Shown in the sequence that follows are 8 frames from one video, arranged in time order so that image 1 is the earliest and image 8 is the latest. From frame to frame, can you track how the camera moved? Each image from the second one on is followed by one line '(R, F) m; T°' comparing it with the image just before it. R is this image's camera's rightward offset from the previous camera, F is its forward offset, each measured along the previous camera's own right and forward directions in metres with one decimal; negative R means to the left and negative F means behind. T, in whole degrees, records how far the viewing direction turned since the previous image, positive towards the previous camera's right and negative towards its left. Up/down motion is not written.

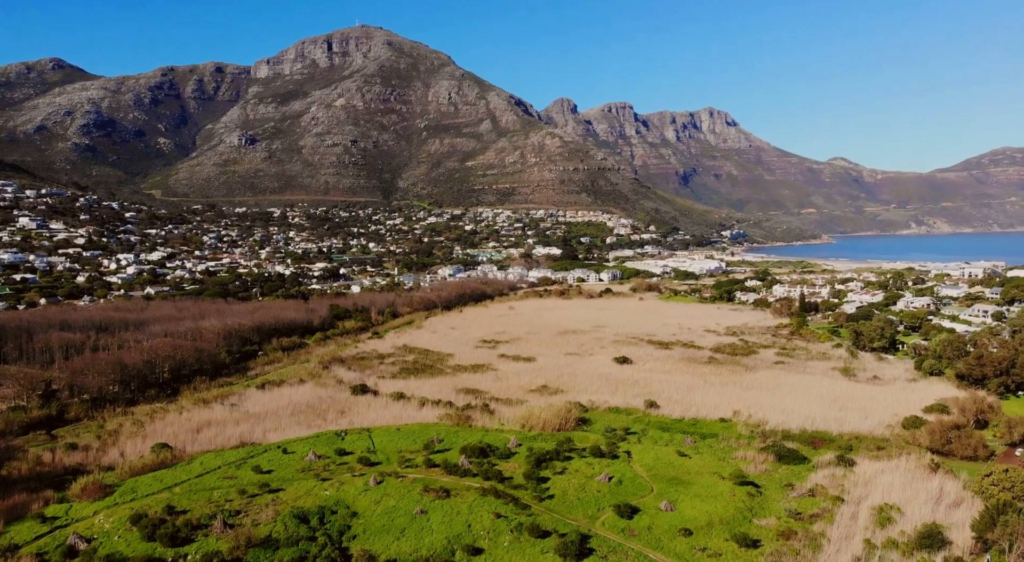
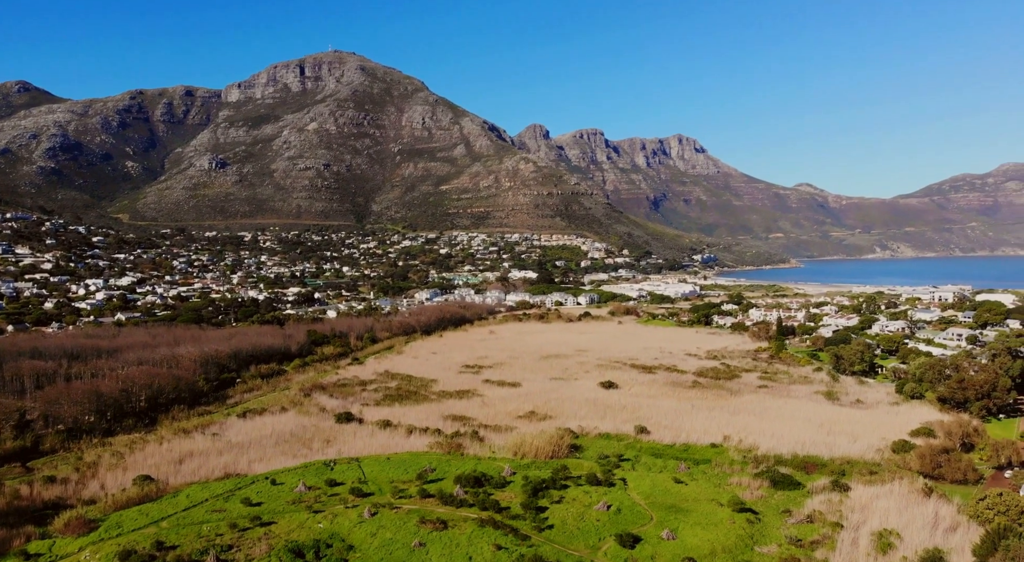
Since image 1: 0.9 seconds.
(-0.8, +0.2) m; +2°
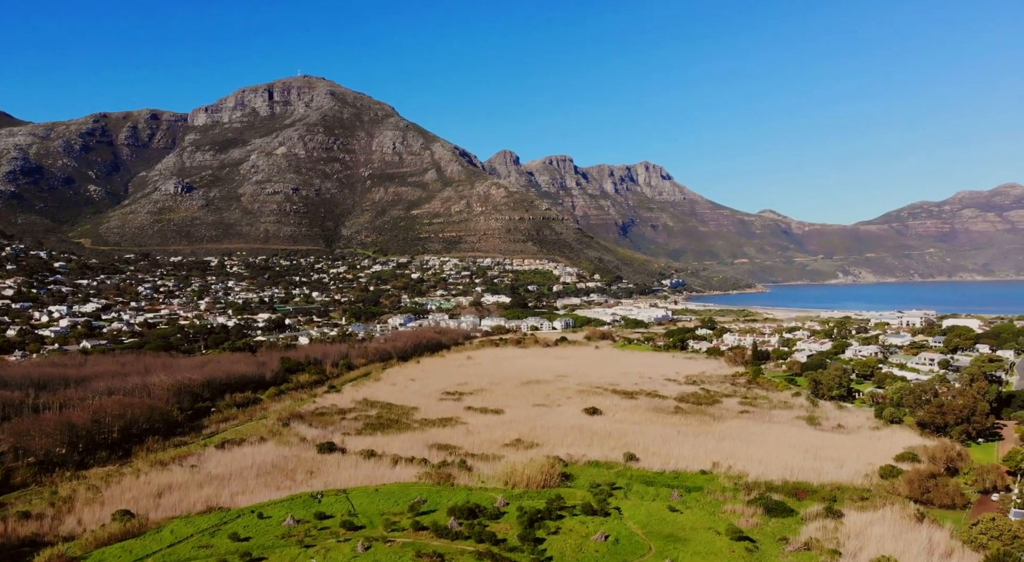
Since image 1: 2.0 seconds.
(-0.8, +0.2) m; +2°
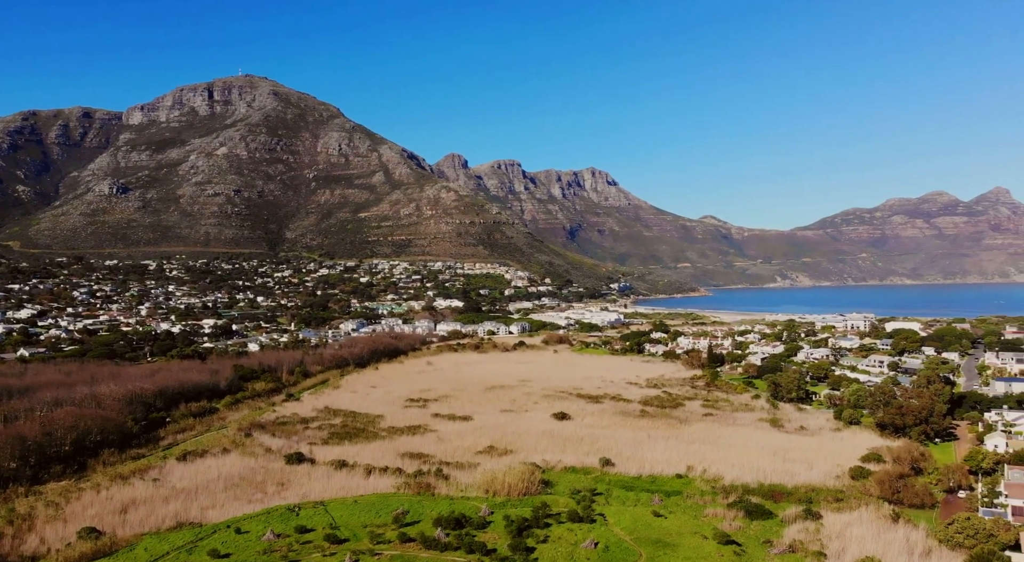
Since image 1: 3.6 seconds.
(-1.3, +0.3) m; +4°
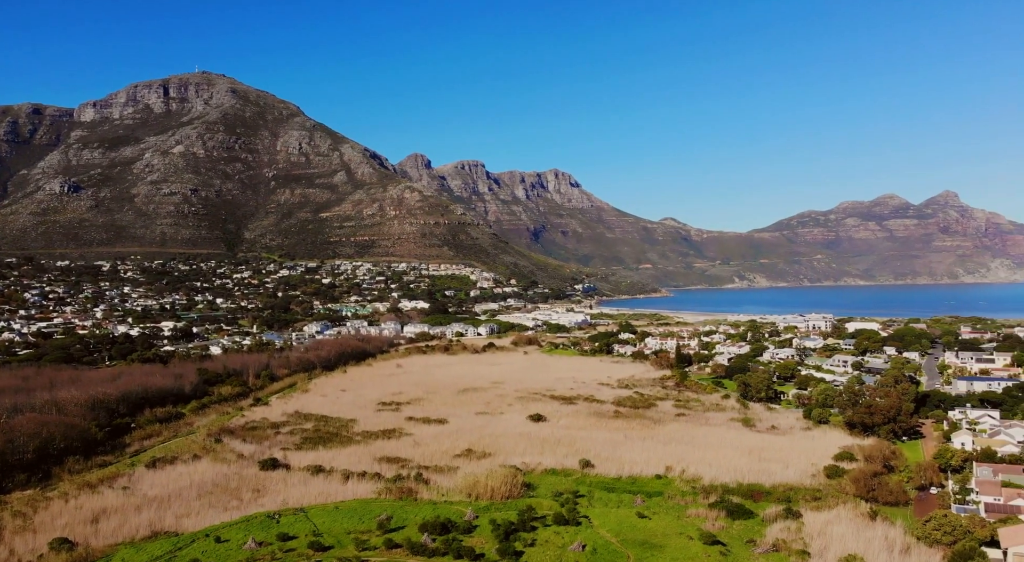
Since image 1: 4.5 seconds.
(-0.8, +0.1) m; +3°
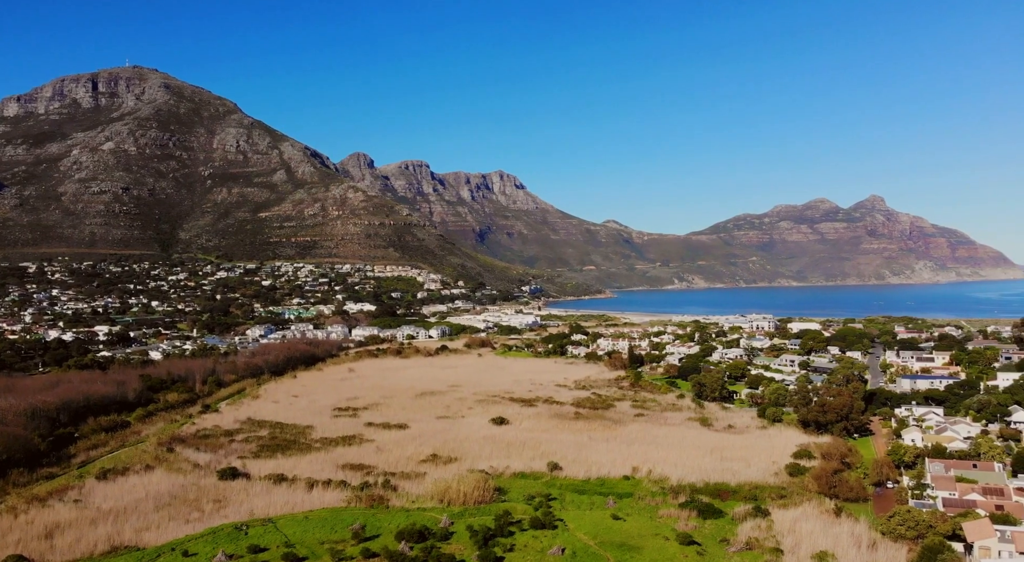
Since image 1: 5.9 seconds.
(-1.1, +0.2) m; +4°
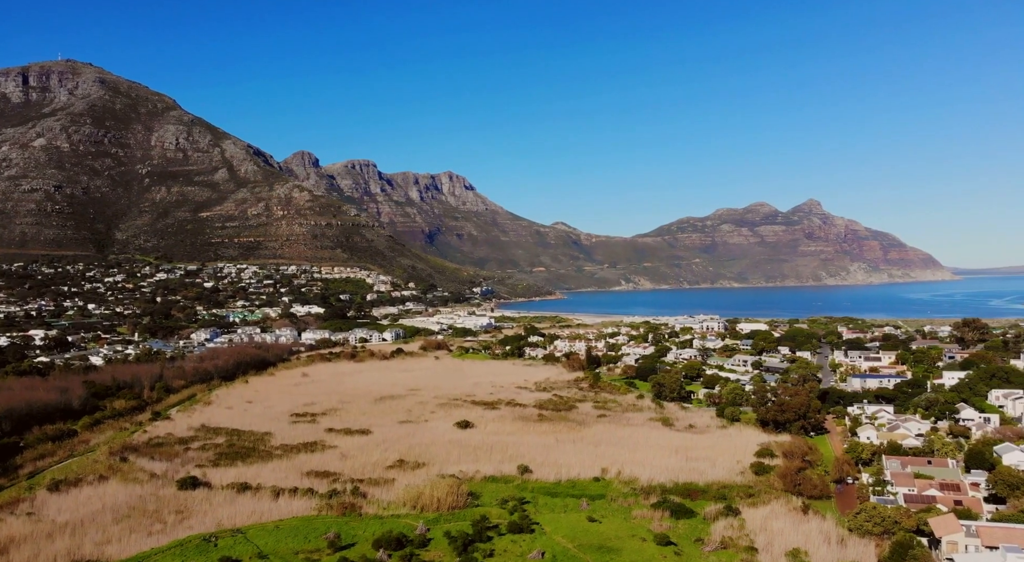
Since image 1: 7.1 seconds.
(-1.0, +0.1) m; +4°
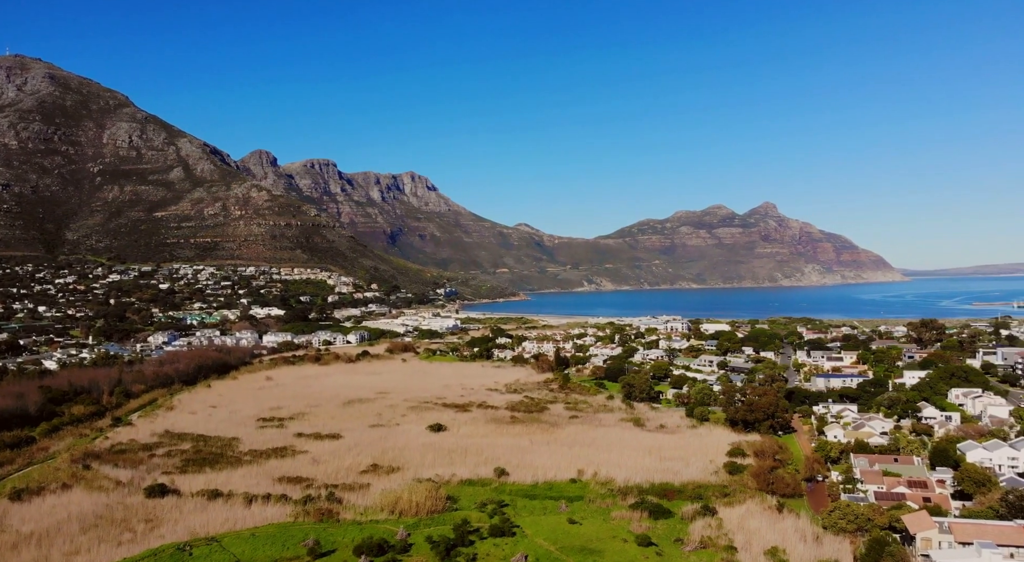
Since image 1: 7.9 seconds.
(-0.7, +0.1) m; +3°
